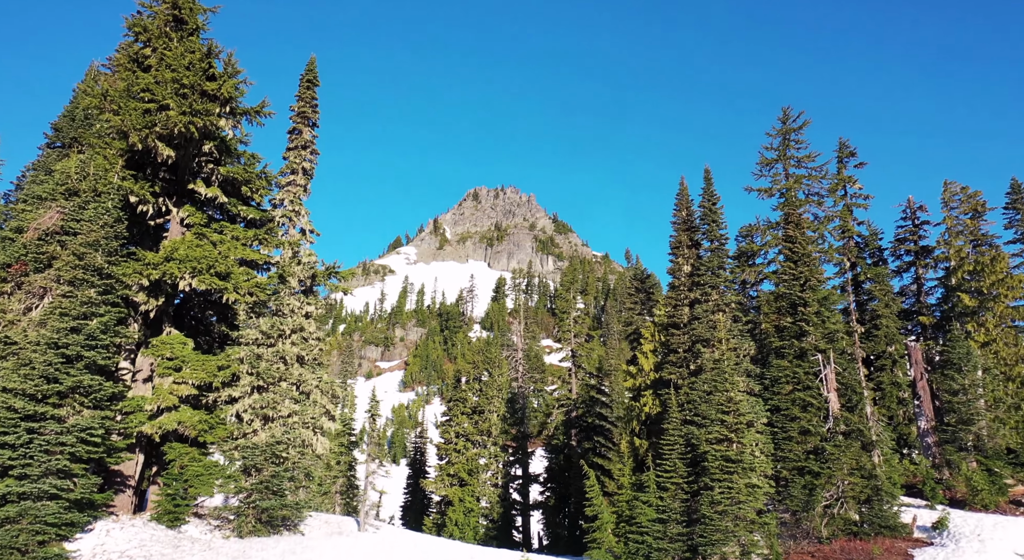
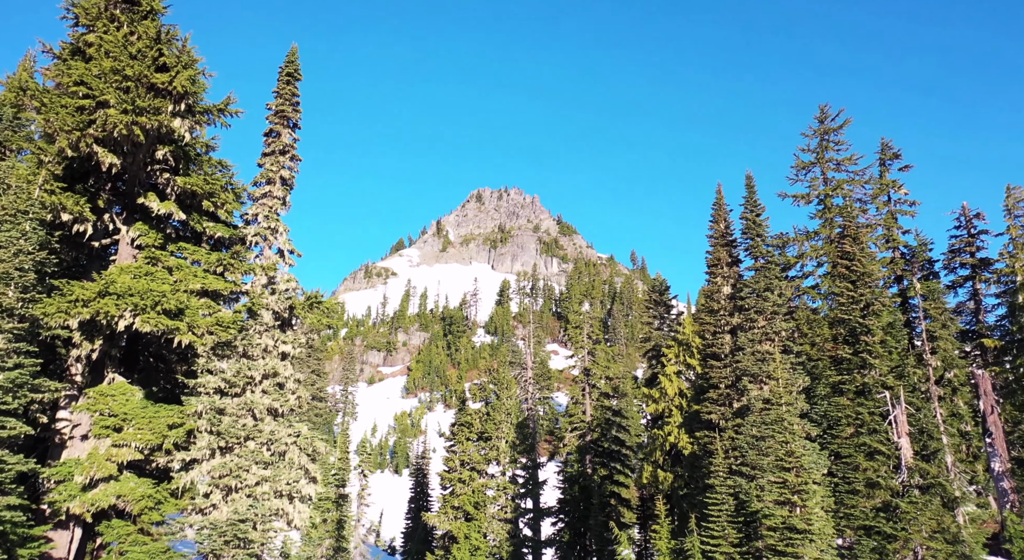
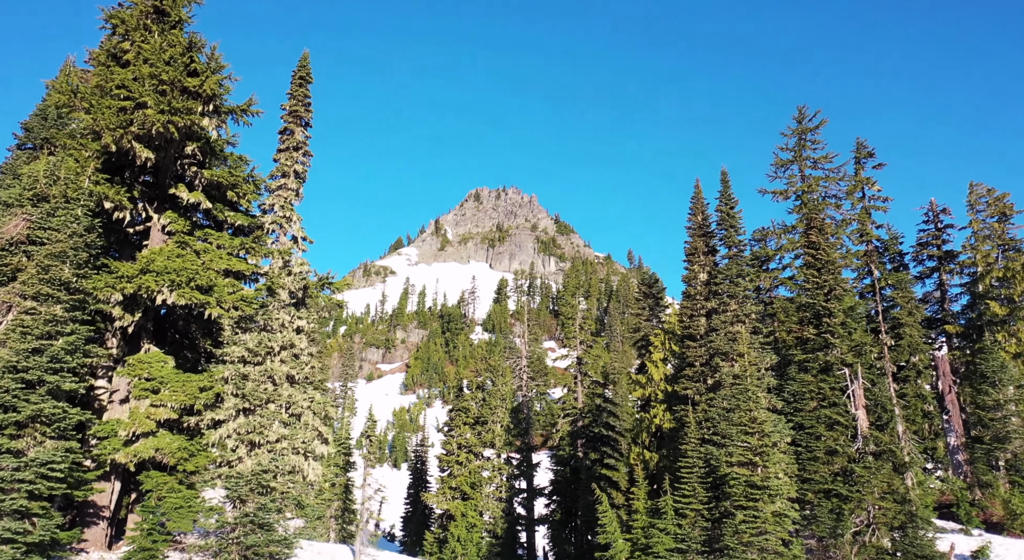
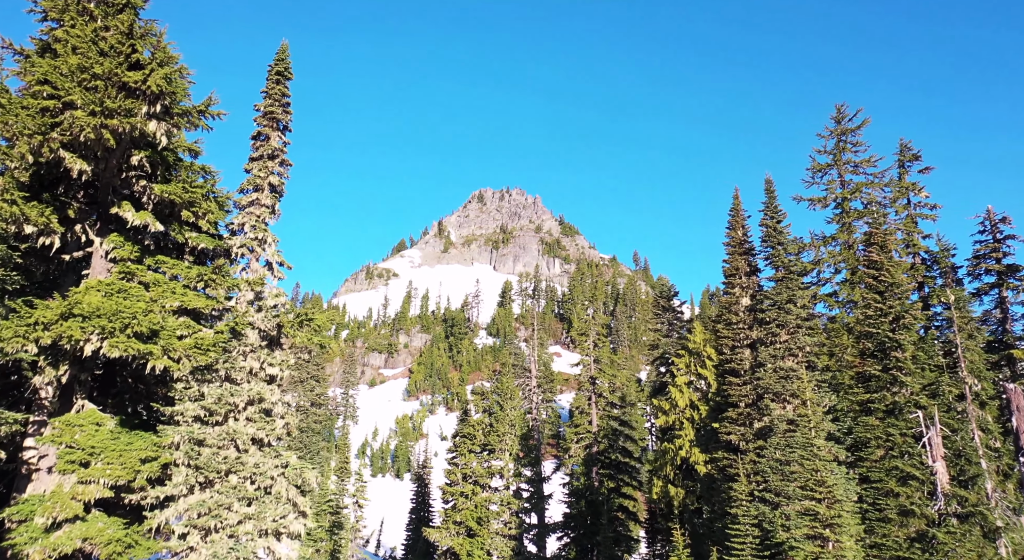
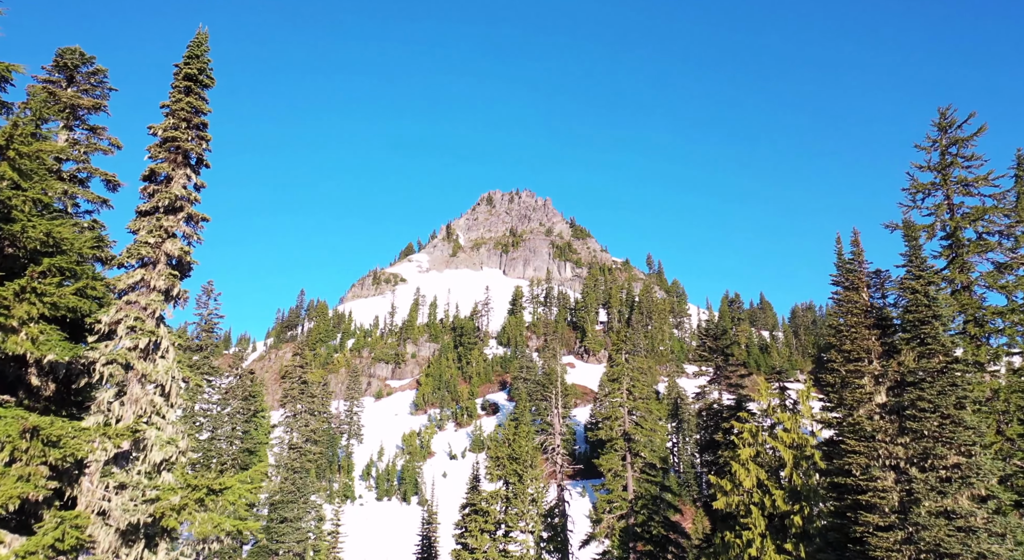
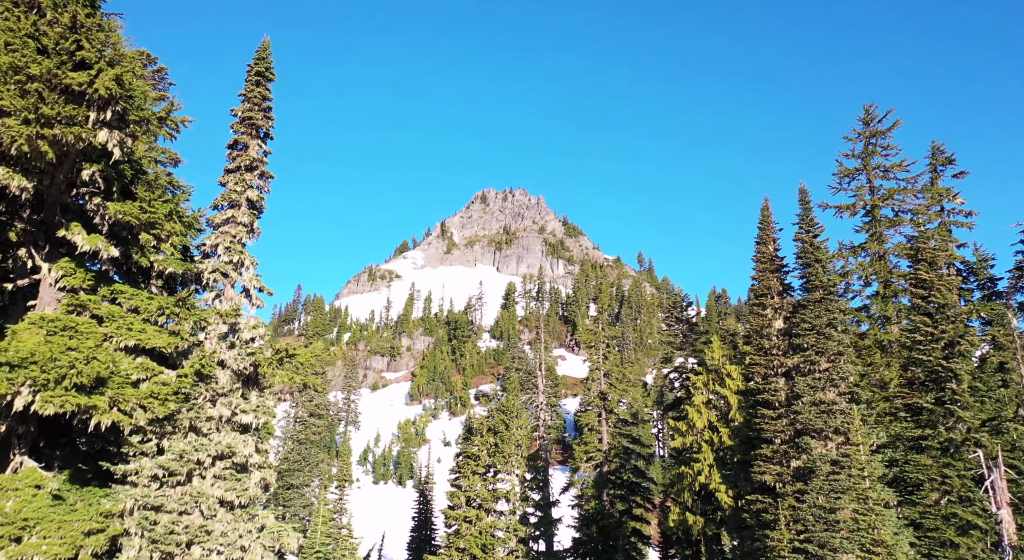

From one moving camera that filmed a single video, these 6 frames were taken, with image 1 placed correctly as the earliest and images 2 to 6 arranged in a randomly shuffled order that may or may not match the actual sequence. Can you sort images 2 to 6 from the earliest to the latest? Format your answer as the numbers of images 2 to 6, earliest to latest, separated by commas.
3, 2, 4, 6, 5
